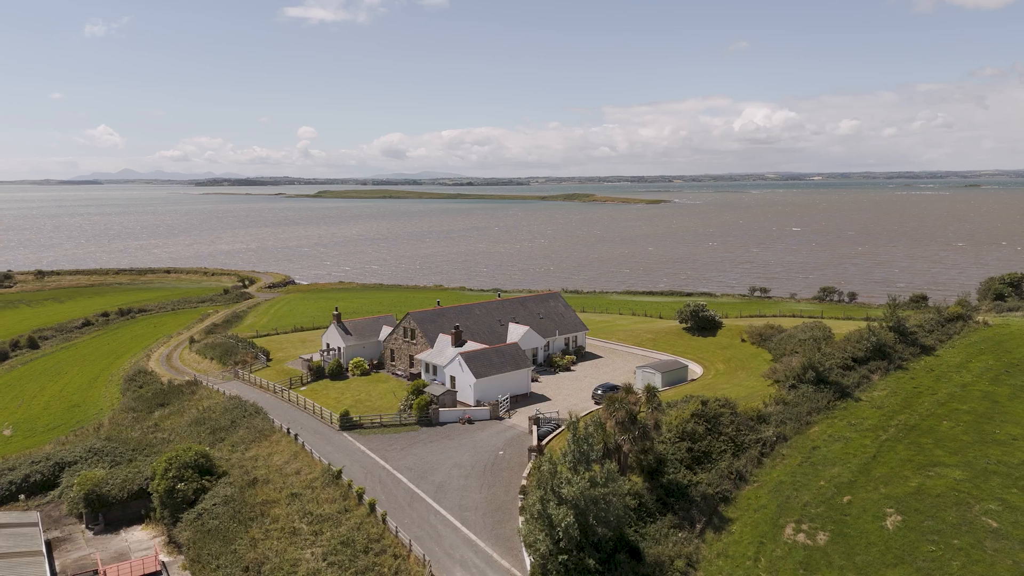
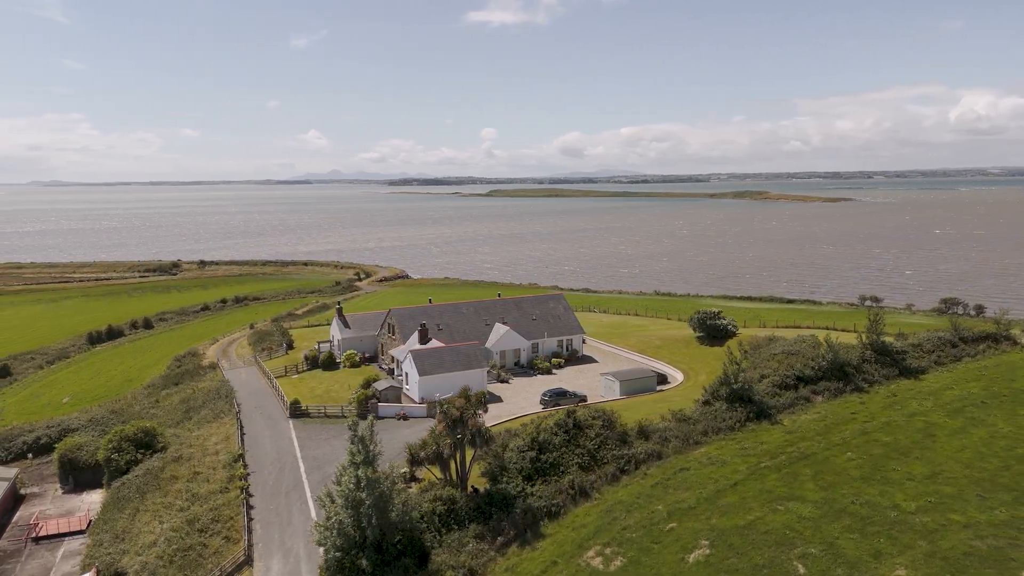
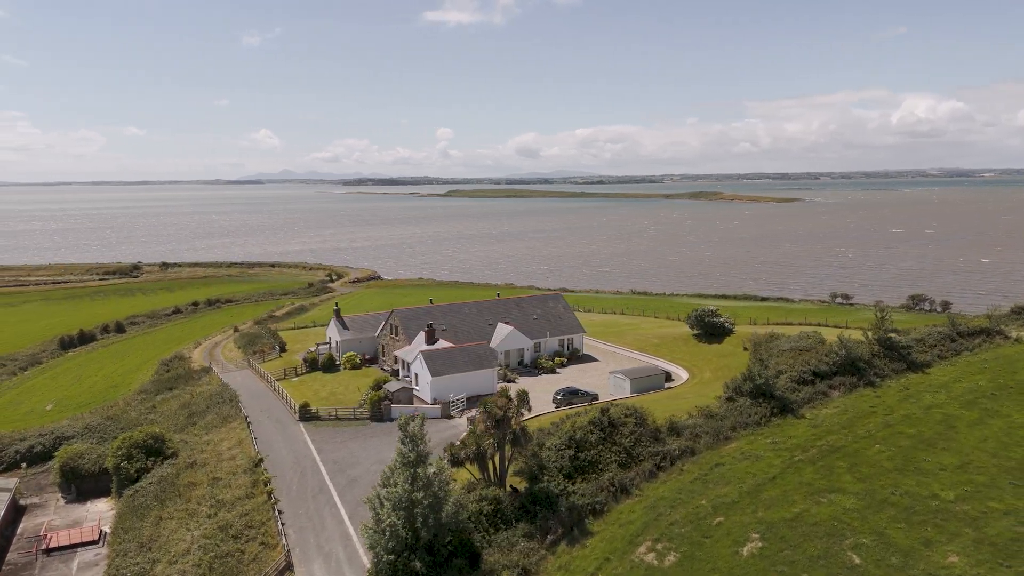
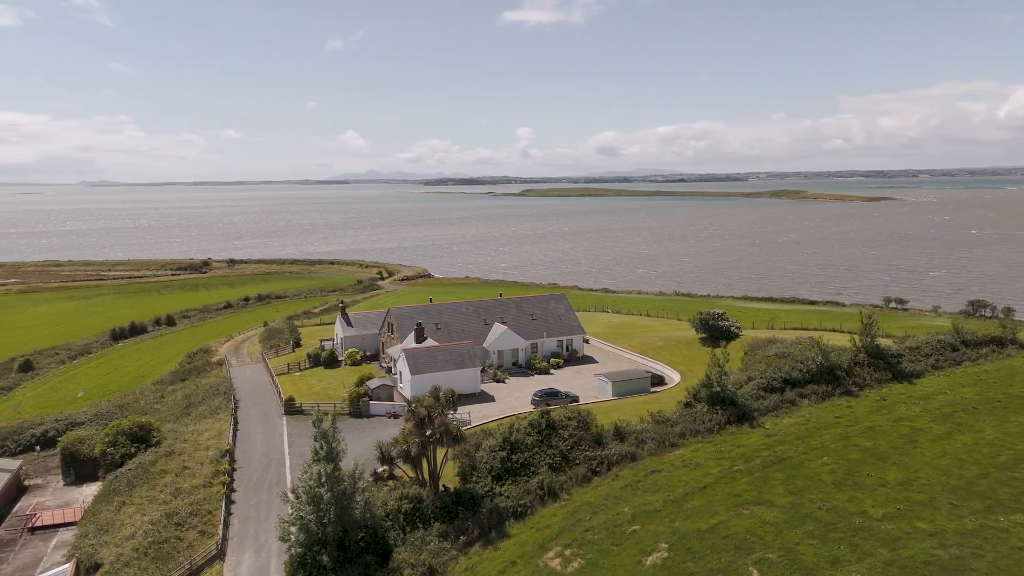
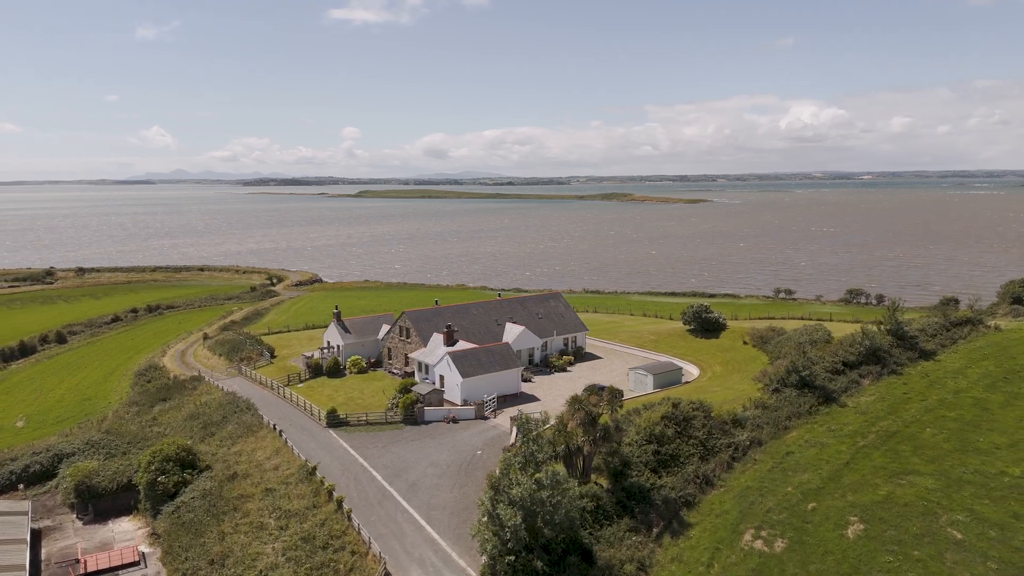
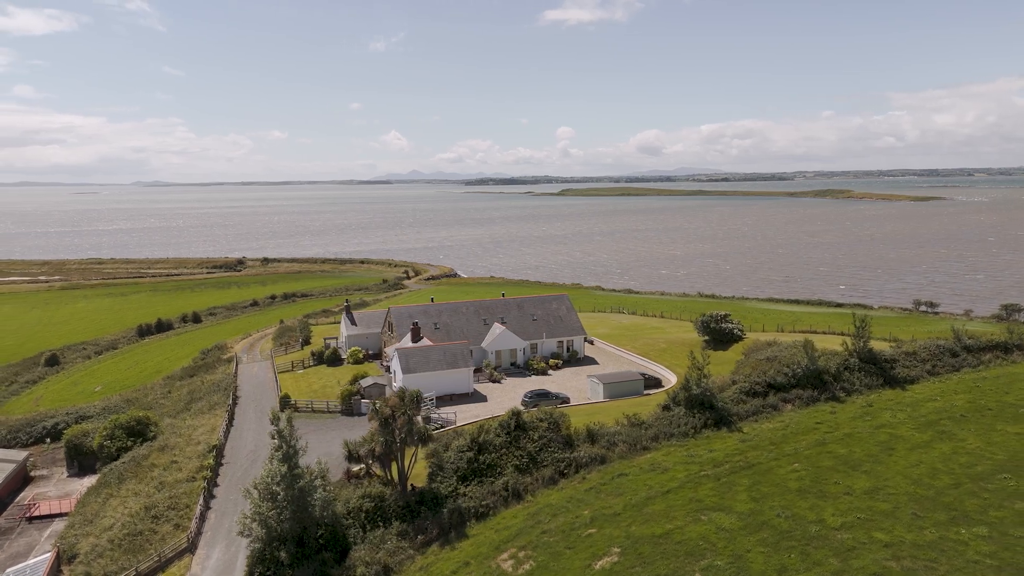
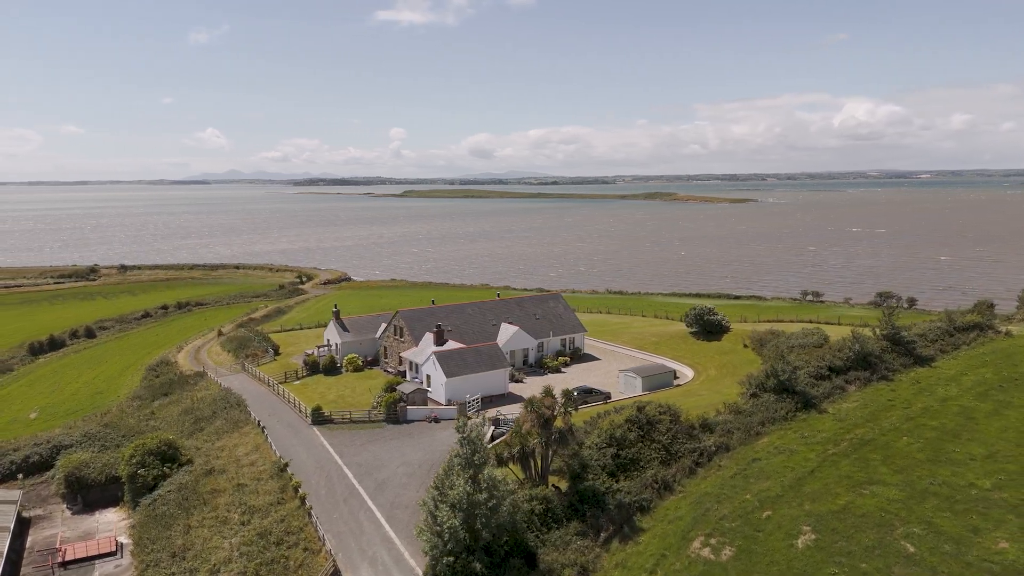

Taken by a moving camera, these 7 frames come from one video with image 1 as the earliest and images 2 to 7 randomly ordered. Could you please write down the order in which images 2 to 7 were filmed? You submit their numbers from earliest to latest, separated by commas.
5, 7, 3, 2, 4, 6
